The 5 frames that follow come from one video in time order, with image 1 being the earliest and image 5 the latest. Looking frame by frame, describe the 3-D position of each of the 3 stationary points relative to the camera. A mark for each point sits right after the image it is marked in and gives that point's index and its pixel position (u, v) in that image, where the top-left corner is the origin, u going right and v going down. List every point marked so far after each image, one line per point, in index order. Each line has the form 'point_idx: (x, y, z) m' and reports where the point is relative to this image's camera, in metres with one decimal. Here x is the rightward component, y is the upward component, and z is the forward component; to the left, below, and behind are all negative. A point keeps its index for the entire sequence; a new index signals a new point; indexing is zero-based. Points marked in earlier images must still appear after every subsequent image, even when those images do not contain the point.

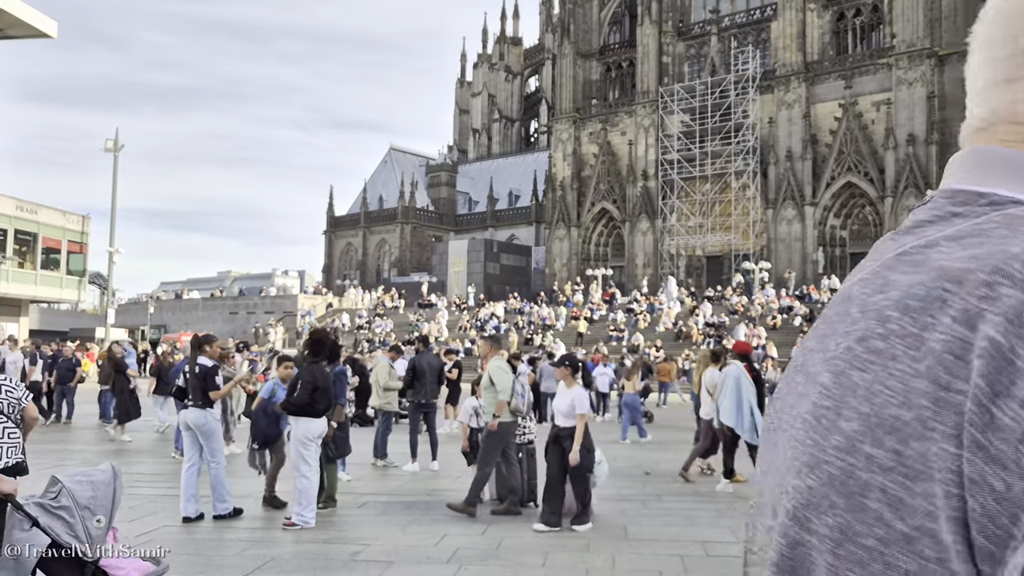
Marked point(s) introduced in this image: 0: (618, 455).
0: (+1.7, -2.4, +11.9) m
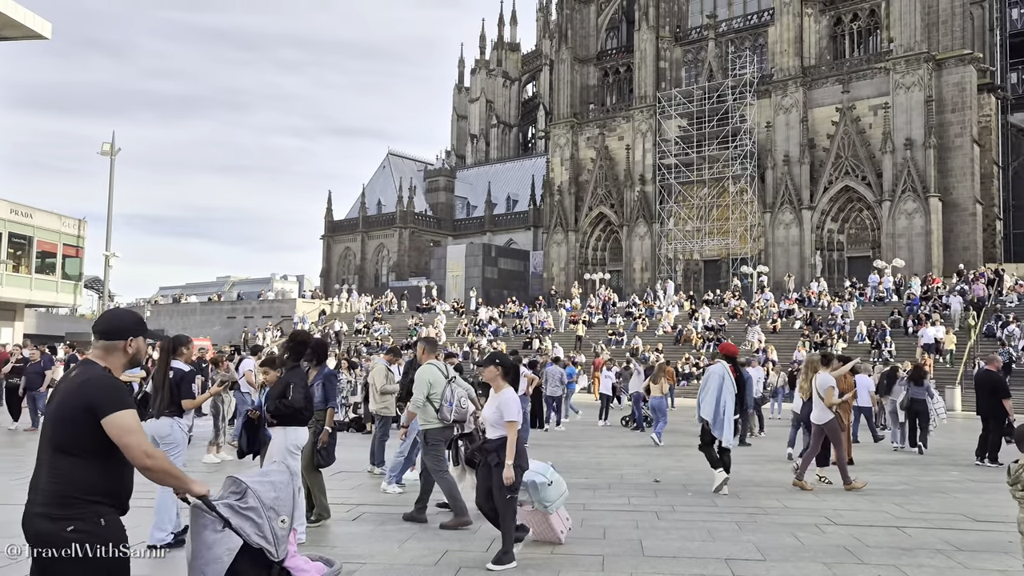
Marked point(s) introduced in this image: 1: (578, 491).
0: (+1.7, -2.4, +11.8) m
1: (+0.7, -2.2, +8.7) m
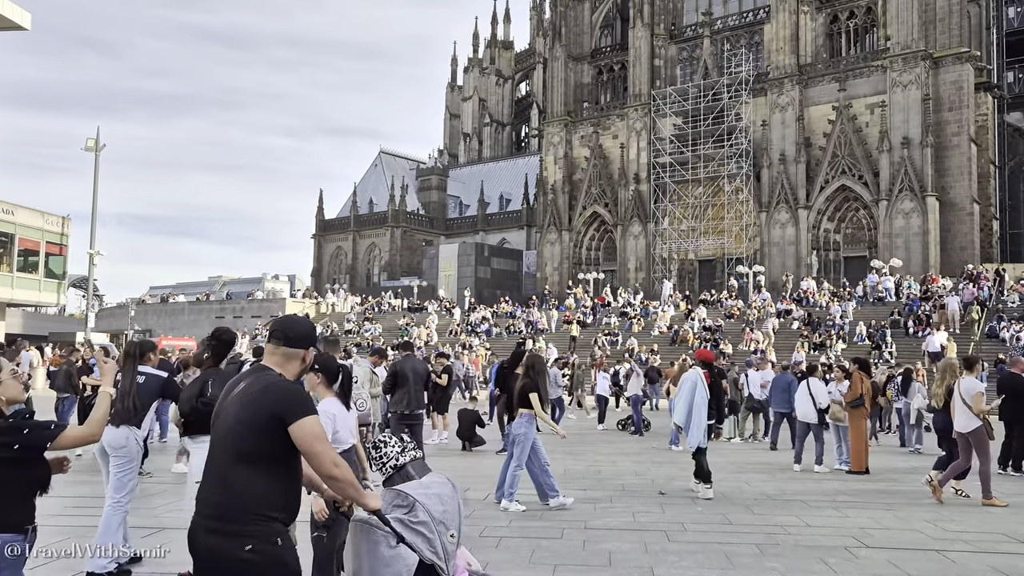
0: (+1.6, -2.4, +11.2) m
1: (+0.6, -2.2, +8.2) m
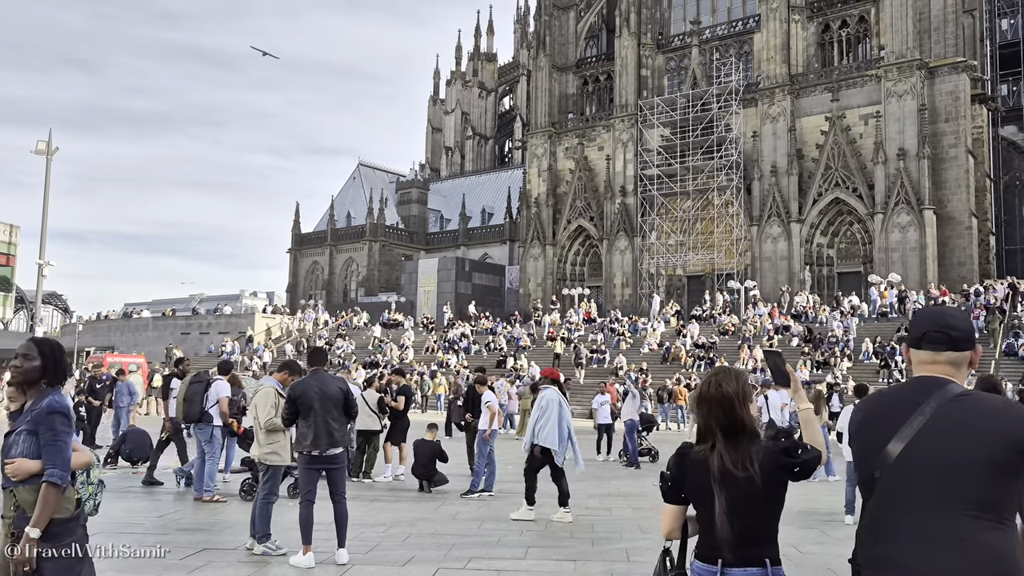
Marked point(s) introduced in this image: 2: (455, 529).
0: (+1.3, -2.4, +9.2) m
1: (+0.4, -2.1, +6.2) m
2: (-0.5, -2.0, +6.9) m
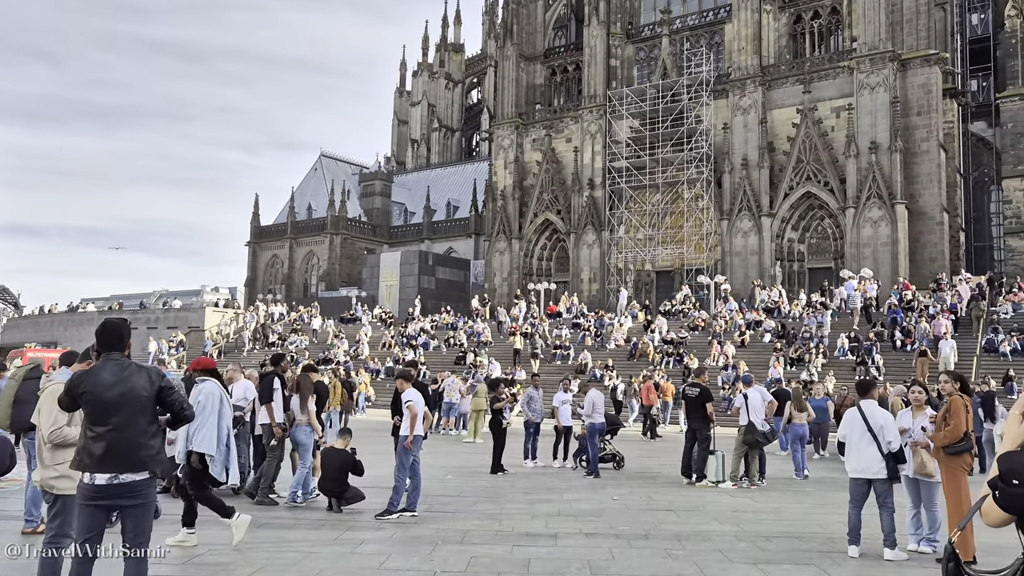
0: (+0.6, -2.2, +7.8) m
1: (-0.1, -1.9, +4.8) m
2: (-1.0, -1.8, +5.4) m
